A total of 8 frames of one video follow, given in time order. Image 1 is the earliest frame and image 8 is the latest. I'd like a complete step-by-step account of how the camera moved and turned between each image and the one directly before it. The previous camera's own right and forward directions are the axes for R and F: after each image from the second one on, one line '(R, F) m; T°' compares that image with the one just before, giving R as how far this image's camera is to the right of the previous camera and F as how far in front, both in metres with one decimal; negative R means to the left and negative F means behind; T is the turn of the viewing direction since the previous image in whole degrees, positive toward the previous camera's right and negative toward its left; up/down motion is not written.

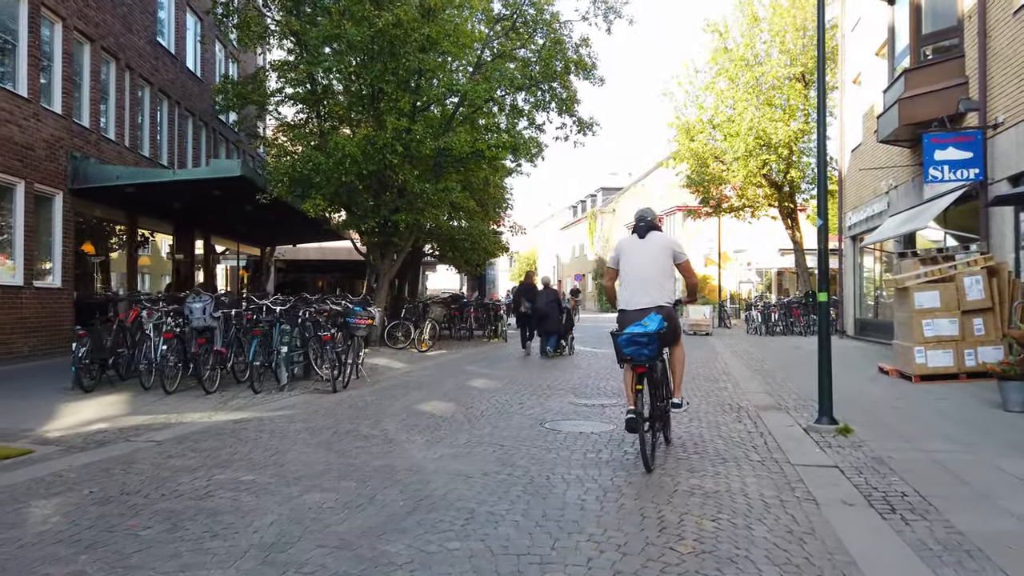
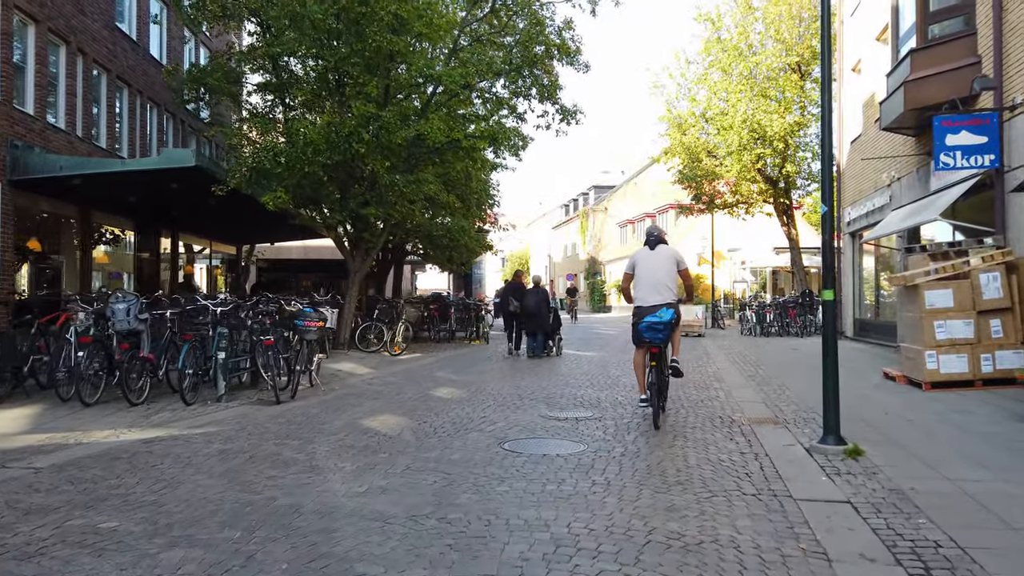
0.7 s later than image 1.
(+0.3, +1.1) m; 0°
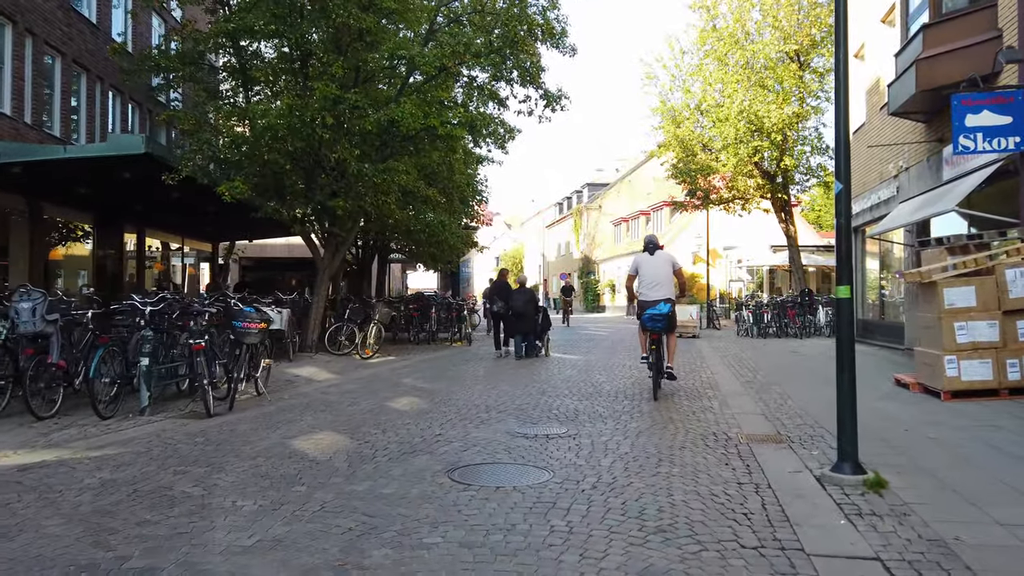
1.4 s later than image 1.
(+0.3, +1.1) m; 0°
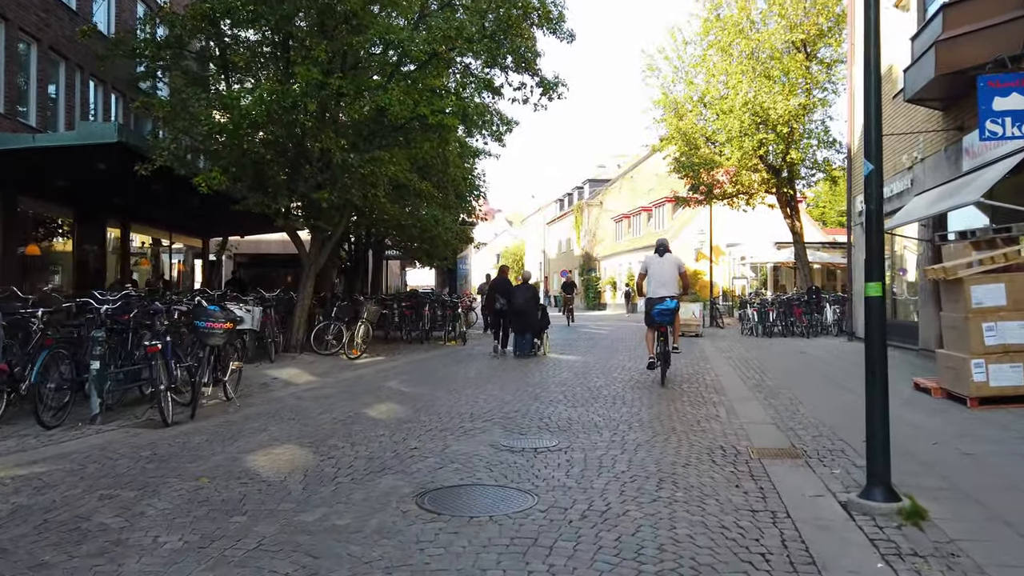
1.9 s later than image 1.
(+0.1, +0.7) m; 0°
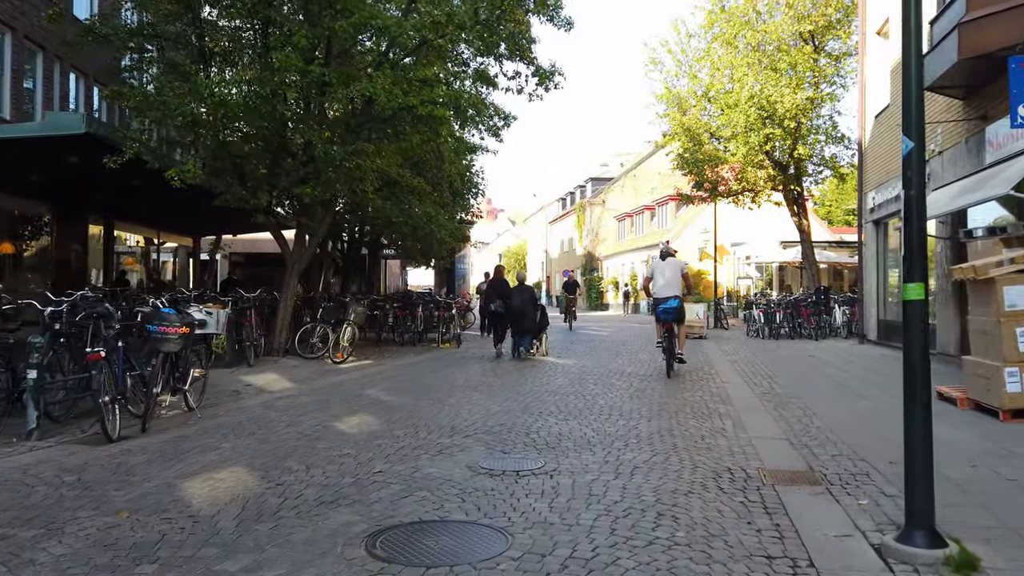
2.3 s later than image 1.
(+0.2, +0.7) m; 0°
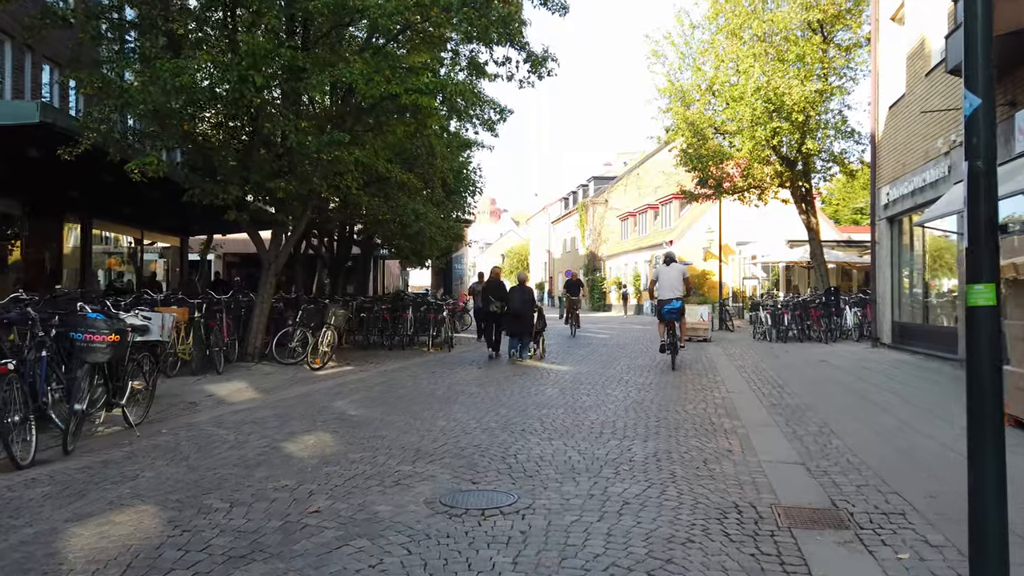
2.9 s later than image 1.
(+0.2, +0.9) m; 0°
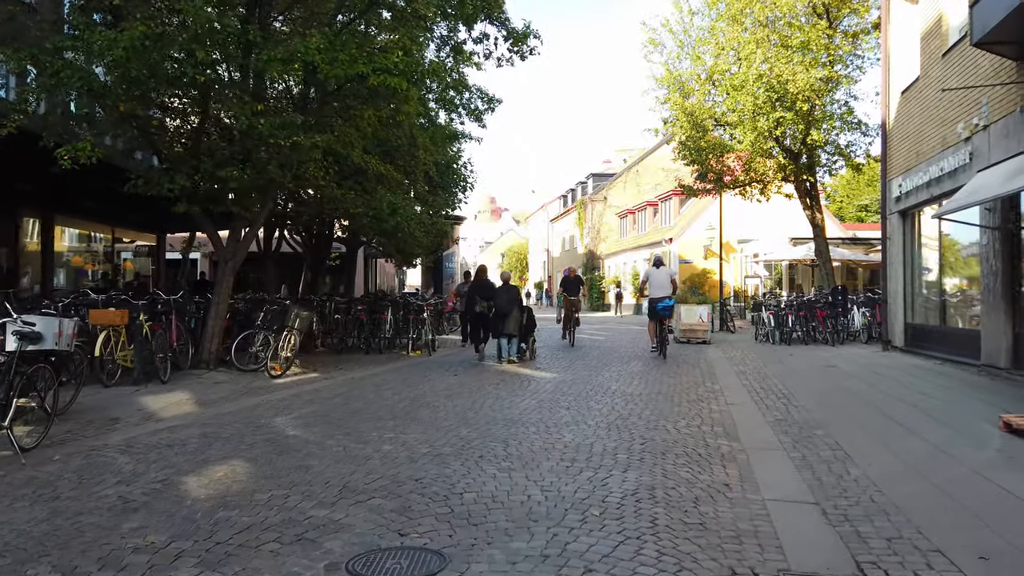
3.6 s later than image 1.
(+0.3, +1.1) m; 0°
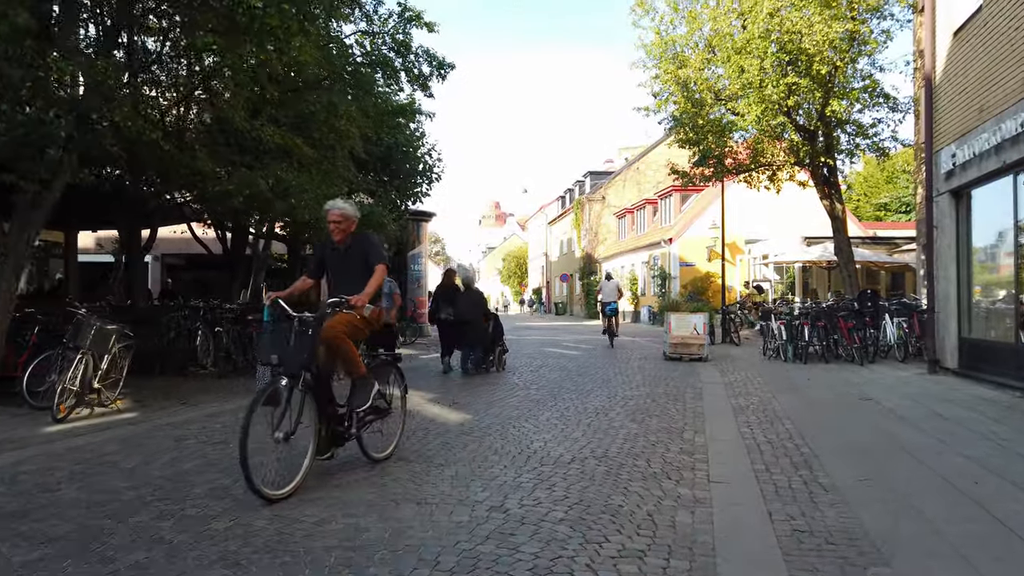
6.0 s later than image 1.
(+1.2, +3.5) m; -1°
